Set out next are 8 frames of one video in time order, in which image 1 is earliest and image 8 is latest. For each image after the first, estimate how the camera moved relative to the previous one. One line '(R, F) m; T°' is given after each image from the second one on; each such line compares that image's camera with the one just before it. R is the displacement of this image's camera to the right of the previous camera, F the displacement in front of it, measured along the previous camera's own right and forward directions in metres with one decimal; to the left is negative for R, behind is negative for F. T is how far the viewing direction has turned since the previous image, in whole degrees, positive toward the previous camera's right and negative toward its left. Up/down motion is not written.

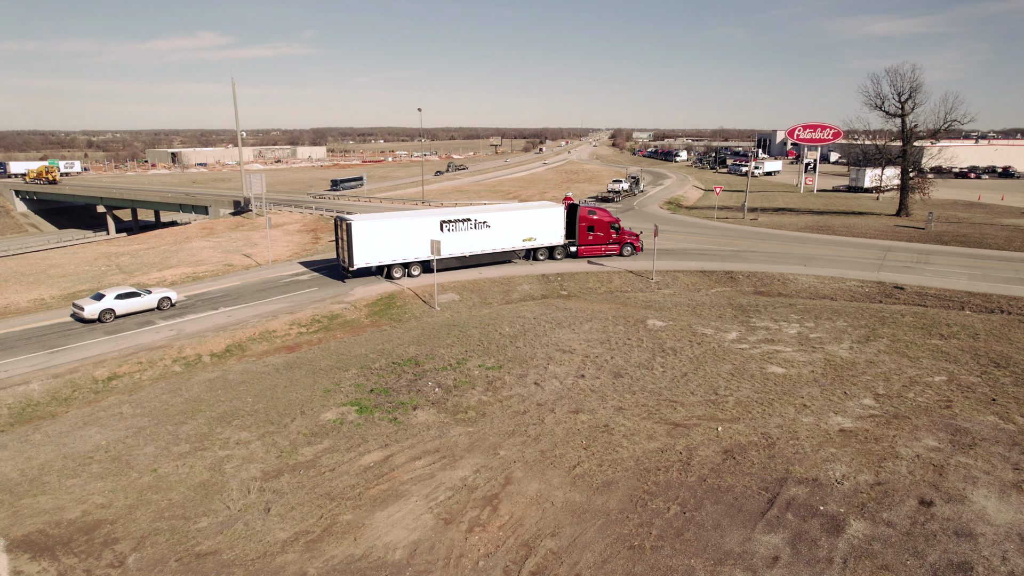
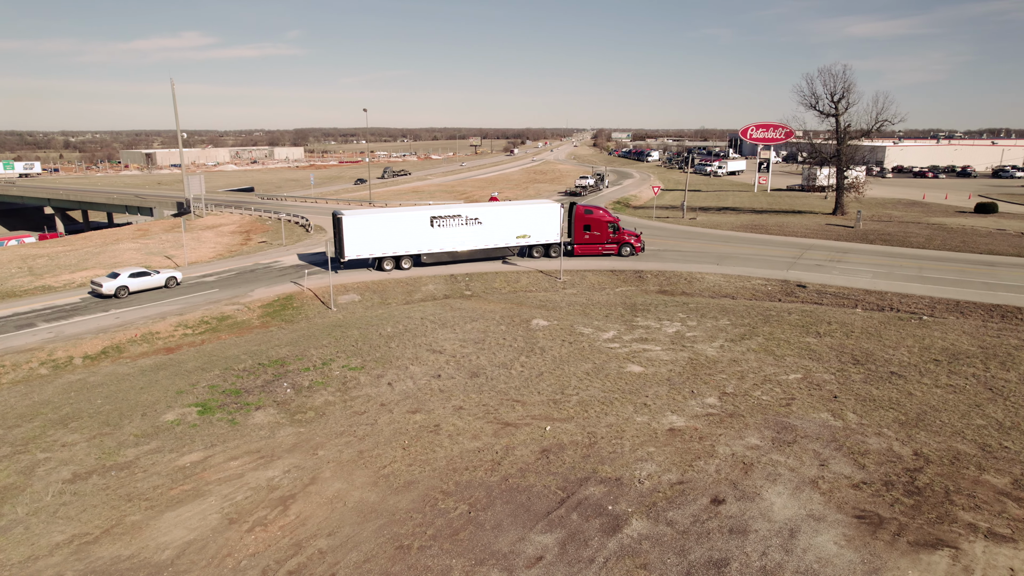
(+3.2, 0.0) m; +1°
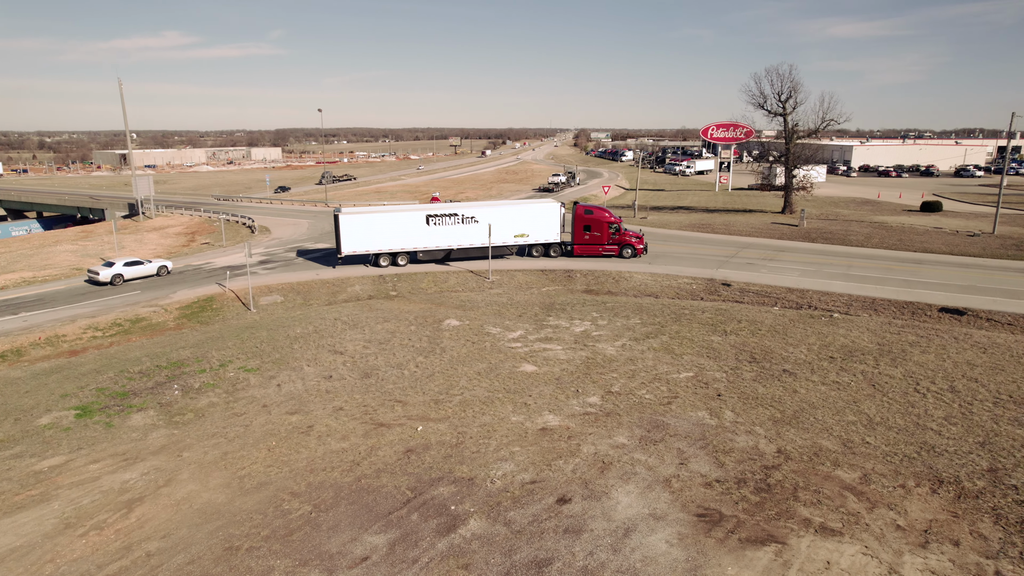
(+2.3, 0.0) m; +1°
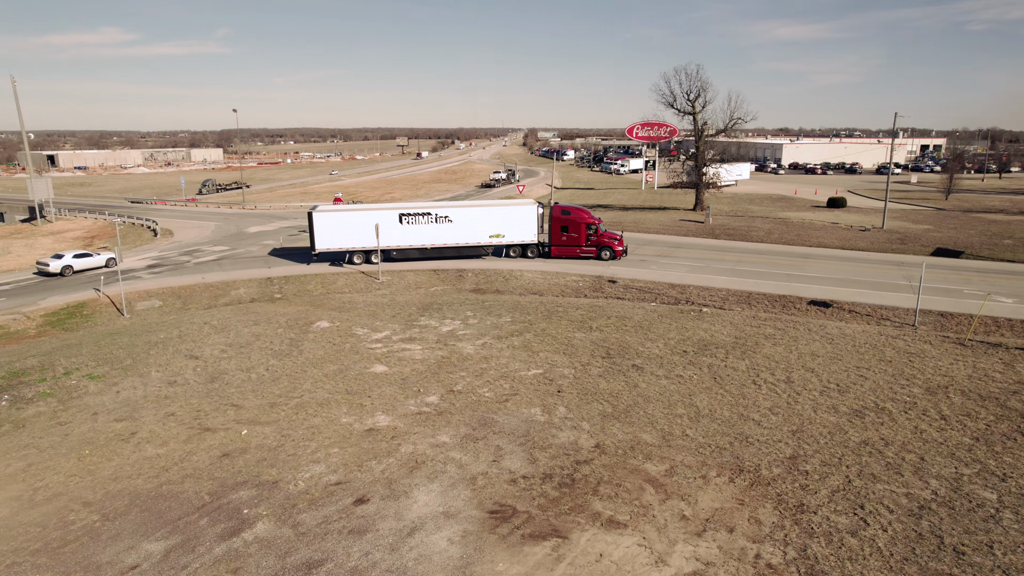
(+2.6, -0.1) m; +3°
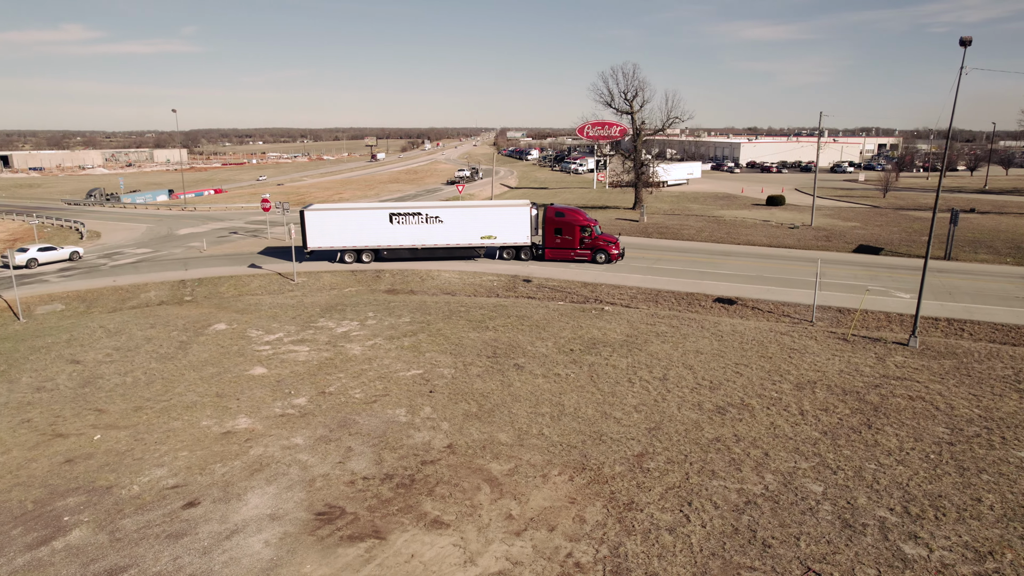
(+2.4, 0.0) m; +2°
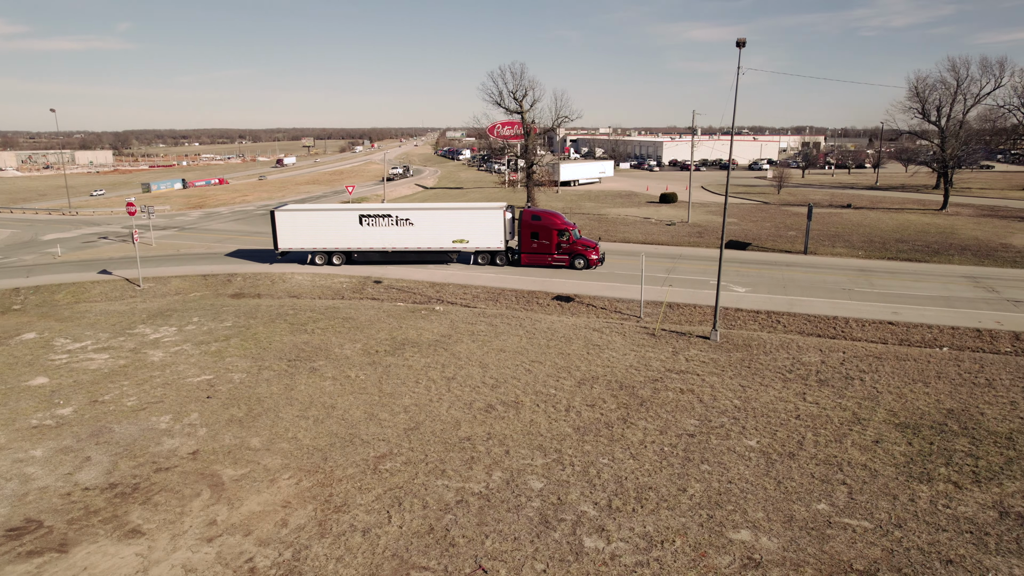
(+3.9, -0.1) m; +4°
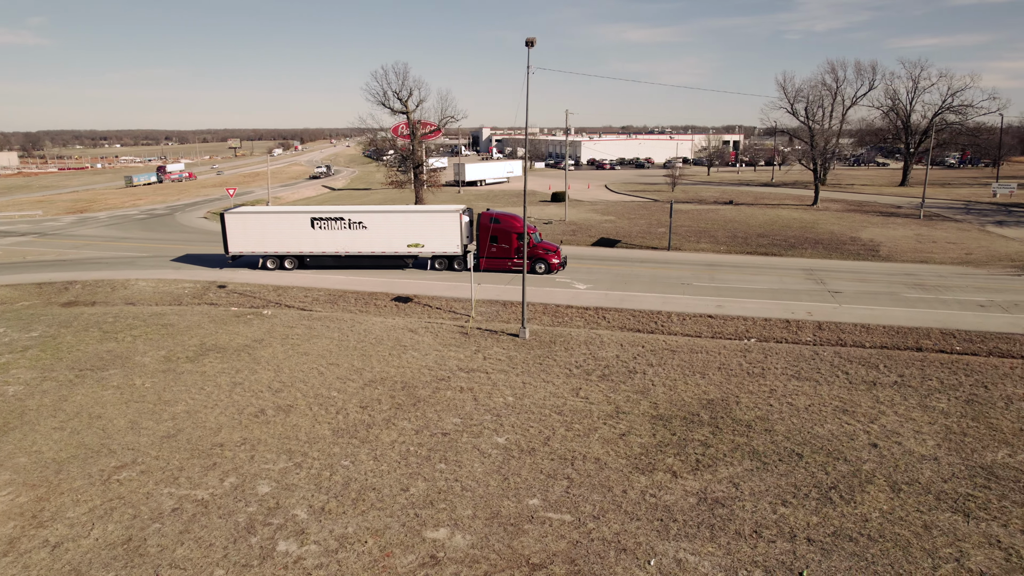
(+3.7, -0.2) m; +4°
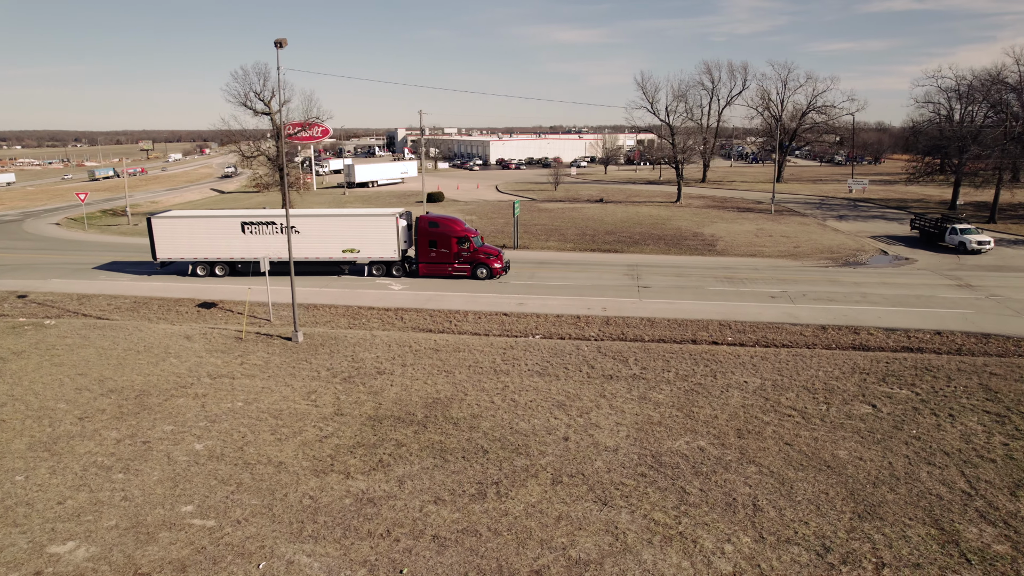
(+4.5, -0.2) m; +5°
